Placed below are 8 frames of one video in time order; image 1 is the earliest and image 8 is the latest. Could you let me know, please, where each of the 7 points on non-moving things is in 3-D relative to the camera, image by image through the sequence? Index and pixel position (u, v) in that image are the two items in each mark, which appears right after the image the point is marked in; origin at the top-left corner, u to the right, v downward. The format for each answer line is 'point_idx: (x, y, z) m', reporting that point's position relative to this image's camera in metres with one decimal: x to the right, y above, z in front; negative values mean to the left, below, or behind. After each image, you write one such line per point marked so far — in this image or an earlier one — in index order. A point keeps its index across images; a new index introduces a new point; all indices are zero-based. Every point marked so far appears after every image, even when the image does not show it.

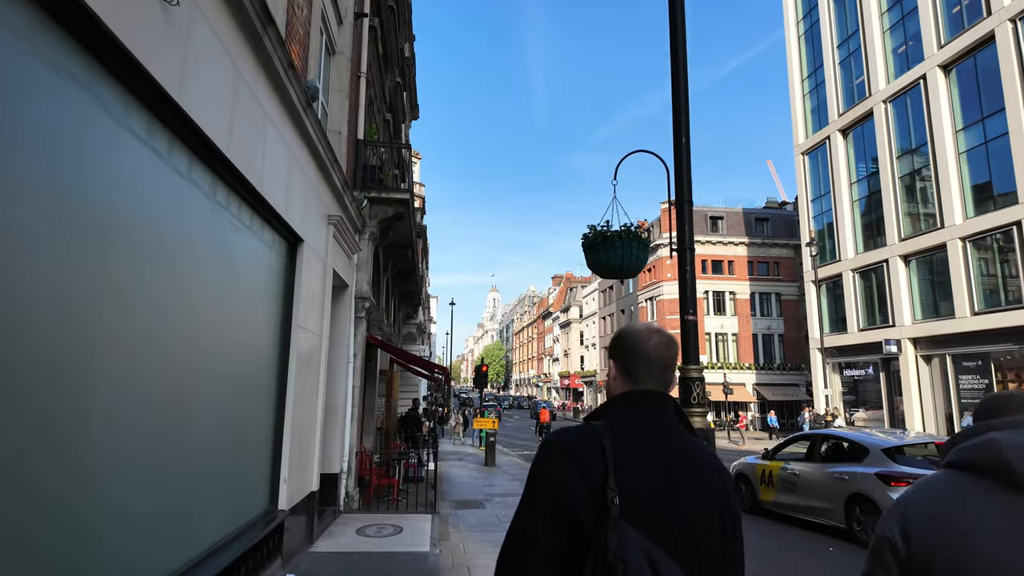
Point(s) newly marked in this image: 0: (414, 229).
0: (-1.9, +1.2, +11.5) m
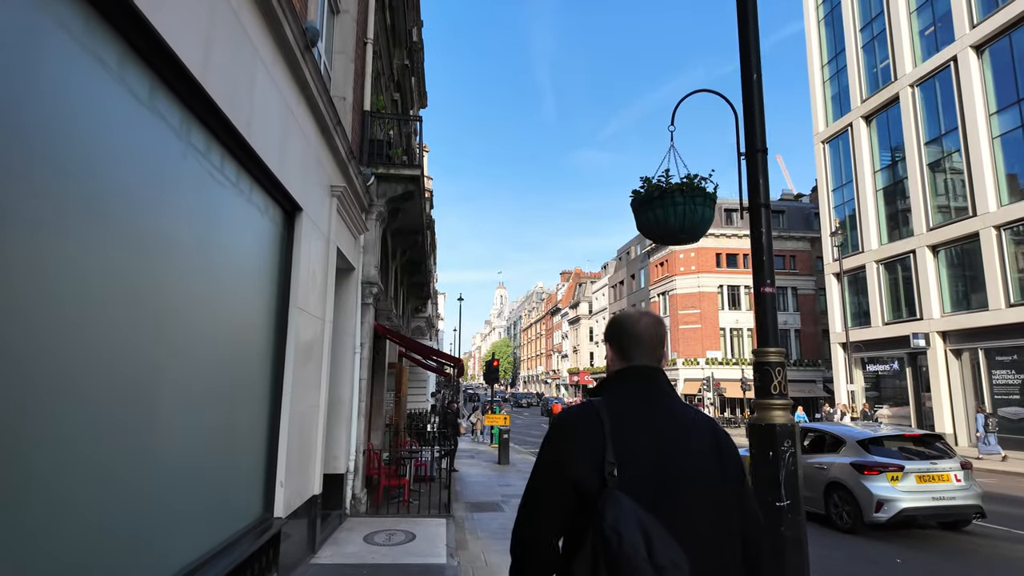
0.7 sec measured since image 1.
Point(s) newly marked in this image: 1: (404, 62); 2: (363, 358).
0: (-1.6, +1.4, +10.7) m
1: (-3.0, +6.2, +16.1) m
2: (-2.2, -1.0, +8.7) m
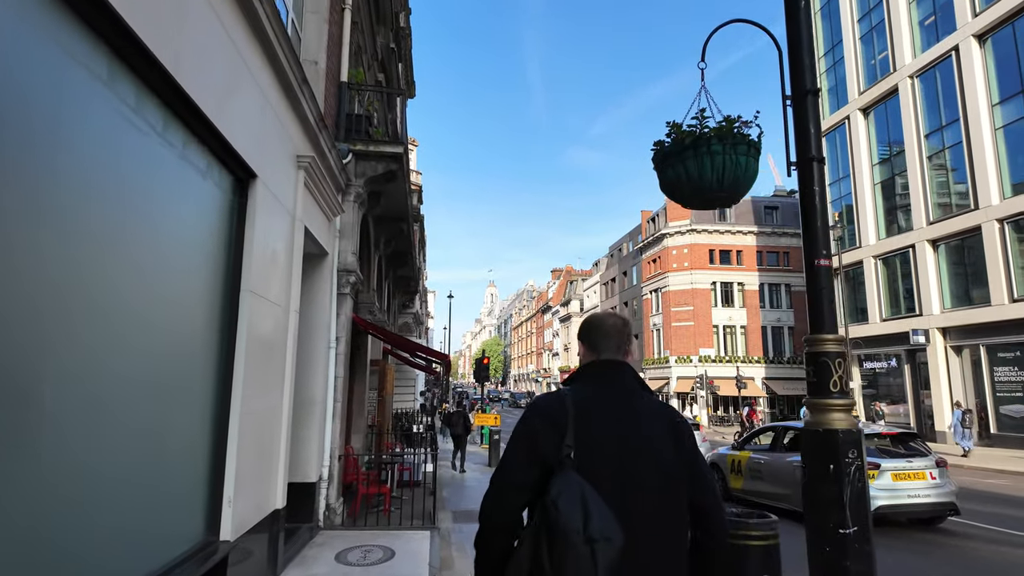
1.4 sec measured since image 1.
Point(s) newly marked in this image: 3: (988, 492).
0: (-1.7, +1.6, +9.9) m
1: (-3.2, +6.4, +15.3) m
2: (-2.3, -0.8, +7.9) m
3: (+10.3, -4.4, +12.8) m
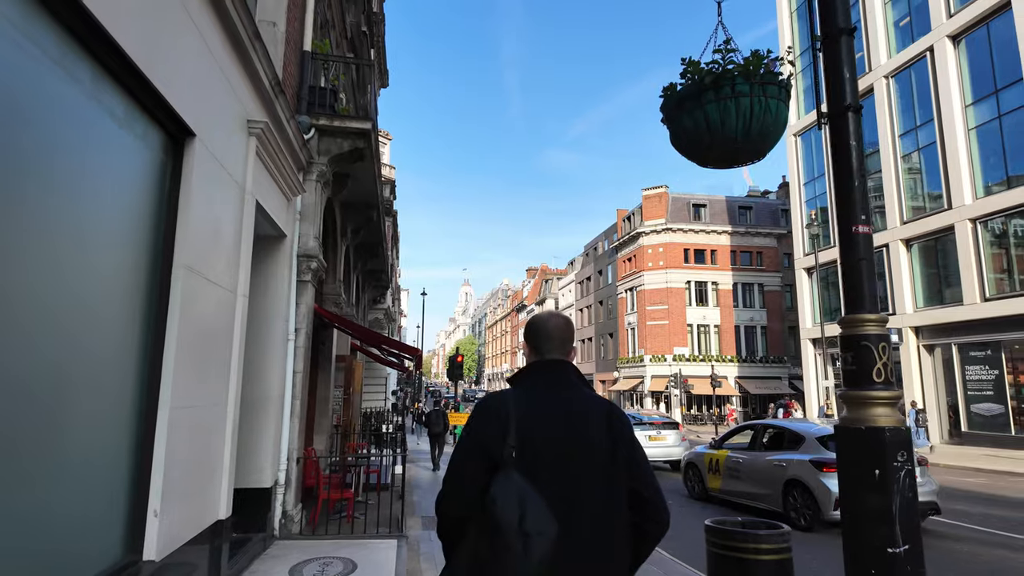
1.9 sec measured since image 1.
0: (-2.1, +1.8, +9.3) m
1: (-3.8, +6.6, +14.6) m
2: (-2.6, -0.7, +7.2) m
3: (+9.8, -4.4, +12.7) m
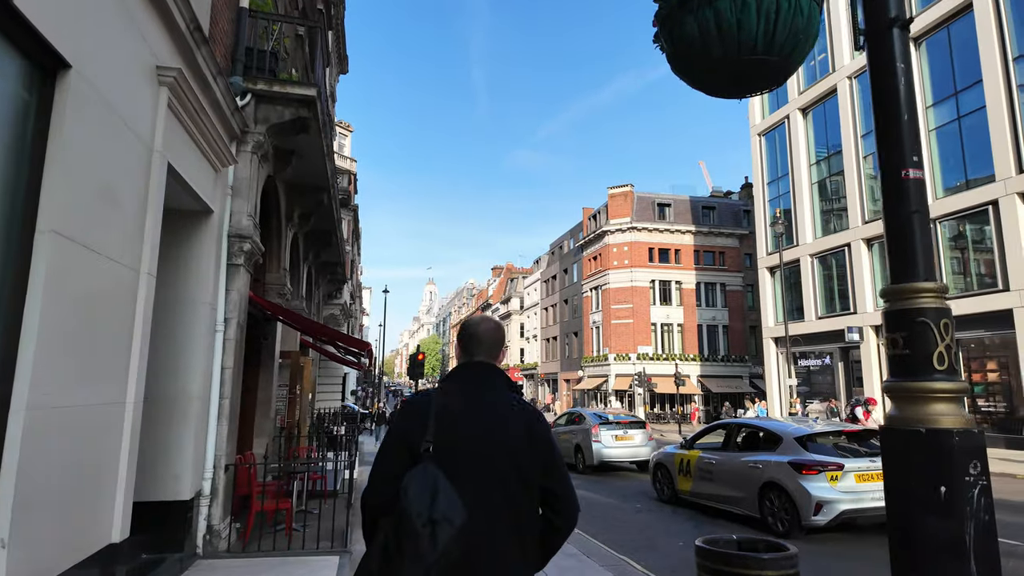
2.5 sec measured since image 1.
0: (-2.7, +1.9, +8.4) m
1: (-4.6, +6.7, +13.7) m
2: (-3.1, -0.5, +6.4) m
3: (+9.0, -4.3, +12.5) m
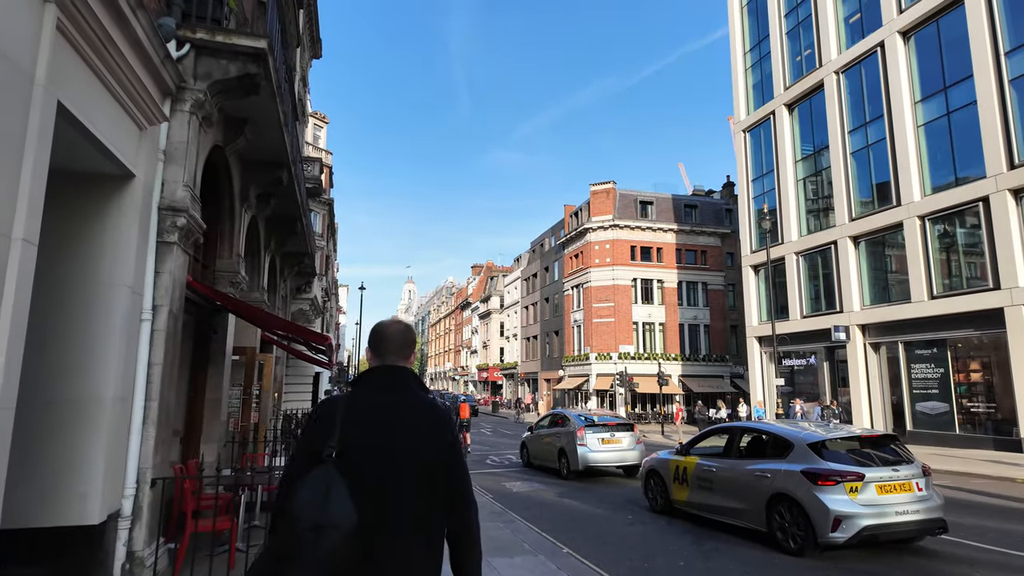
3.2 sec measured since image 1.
0: (-2.9, +2.1, +7.5) m
1: (-5.0, +6.9, +12.6) m
2: (-3.3, -0.3, +5.4) m
3: (+8.6, -4.2, +12.0) m
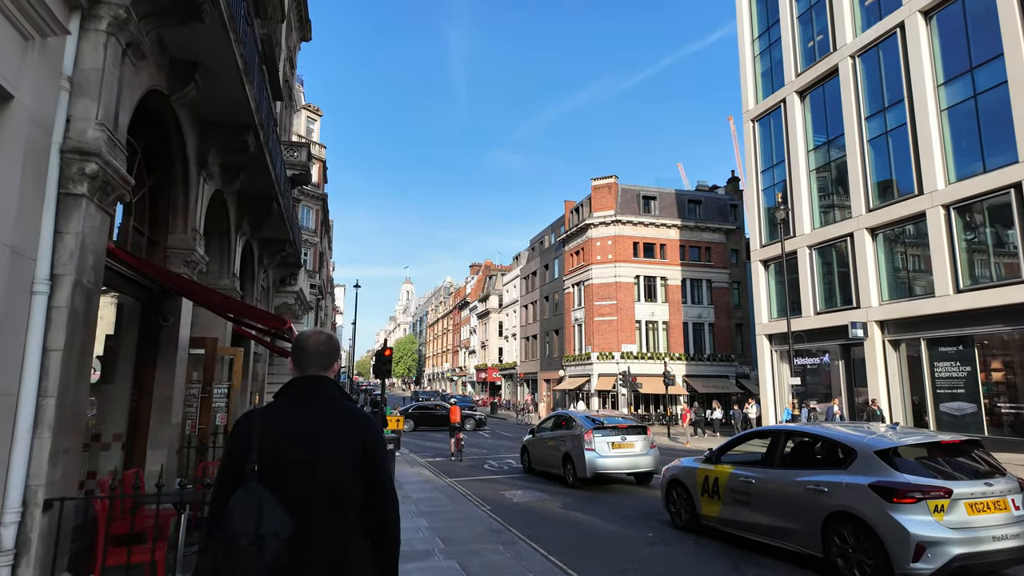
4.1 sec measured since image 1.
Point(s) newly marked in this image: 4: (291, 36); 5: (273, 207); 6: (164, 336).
0: (-2.9, +2.3, +6.3) m
1: (-4.9, +7.2, +11.4) m
2: (-3.2, -0.1, +4.2) m
3: (+8.6, -4.0, +10.8) m
4: (-7.5, +8.5, +19.9) m
5: (-4.4, +1.5, +11.0) m
6: (-4.2, -0.5, +7.1) m
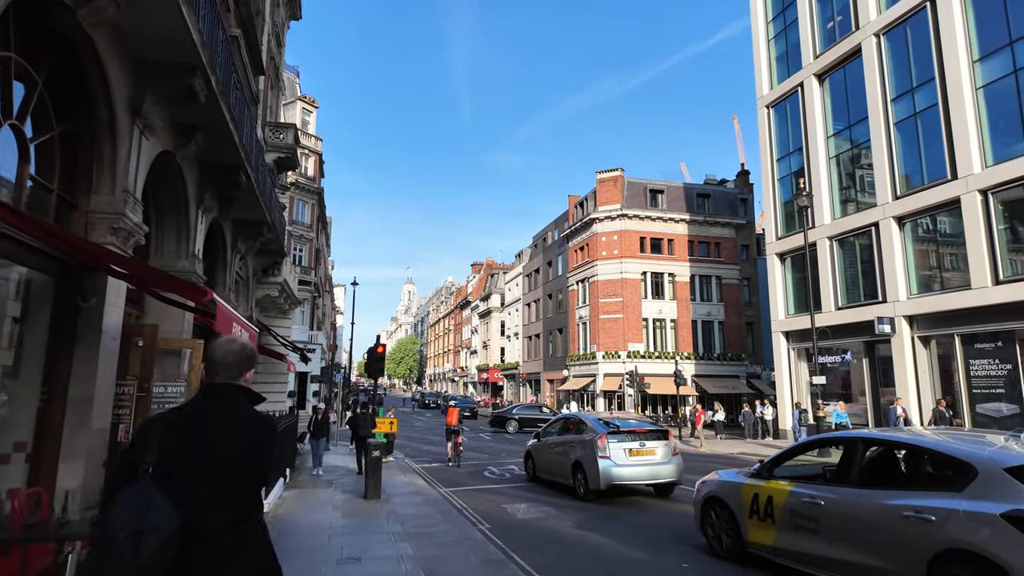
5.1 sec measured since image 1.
0: (-2.8, +2.6, +4.9) m
1: (-4.9, +7.4, +10.1) m
2: (-3.2, +0.2, +2.8) m
3: (+8.6, -3.7, +9.4) m
4: (-7.4, +8.8, +18.6) m
5: (-4.3, +1.8, +9.6) m
6: (-4.1, -0.3, +5.7) m
